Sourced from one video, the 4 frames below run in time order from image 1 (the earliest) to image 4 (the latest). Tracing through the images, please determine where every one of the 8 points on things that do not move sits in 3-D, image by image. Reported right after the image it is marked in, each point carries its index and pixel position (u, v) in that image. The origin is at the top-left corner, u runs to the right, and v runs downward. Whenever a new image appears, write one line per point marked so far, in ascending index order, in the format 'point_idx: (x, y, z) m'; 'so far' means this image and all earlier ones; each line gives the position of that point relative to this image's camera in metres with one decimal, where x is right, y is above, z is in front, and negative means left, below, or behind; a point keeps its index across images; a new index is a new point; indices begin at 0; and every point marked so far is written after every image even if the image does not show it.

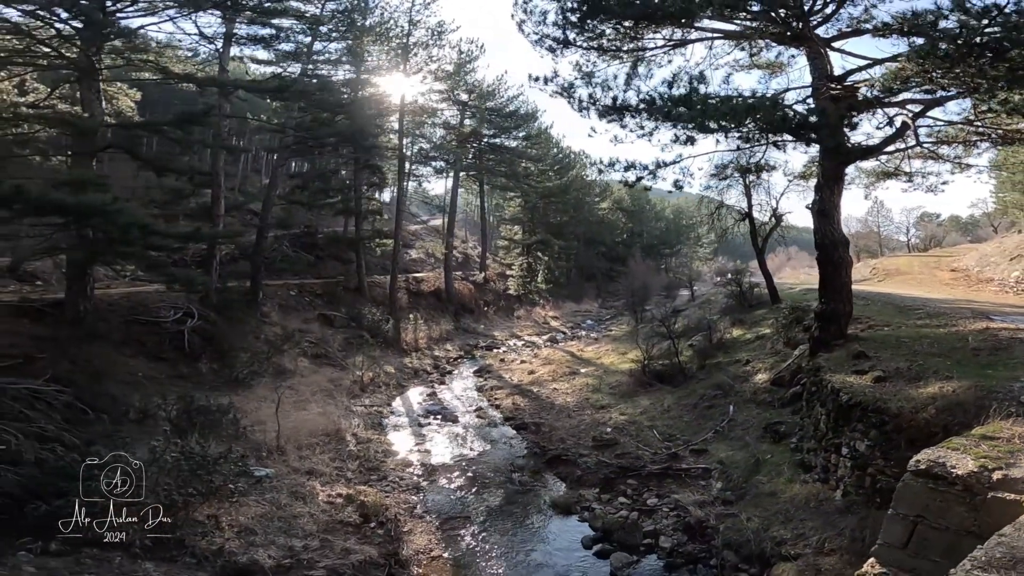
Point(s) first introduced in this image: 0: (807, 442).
0: (+3.1, -1.6, +5.8) m
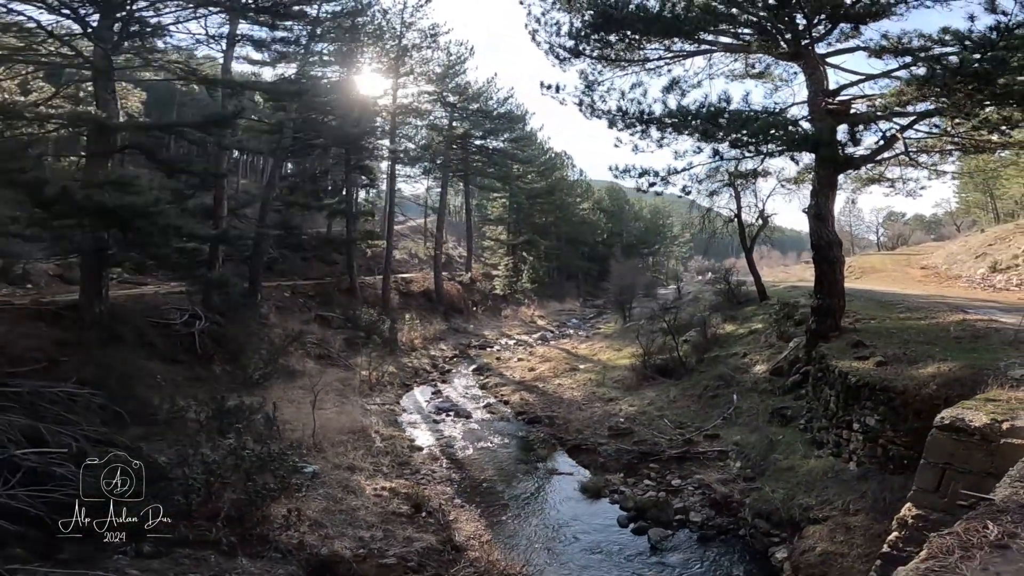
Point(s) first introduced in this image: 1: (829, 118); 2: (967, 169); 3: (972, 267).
0: (+3.5, -1.5, +6.4) m
1: (+4.4, +2.4, +7.8) m
2: (+8.3, +2.2, +10.2) m
3: (+11.7, +0.5, +14.2) m
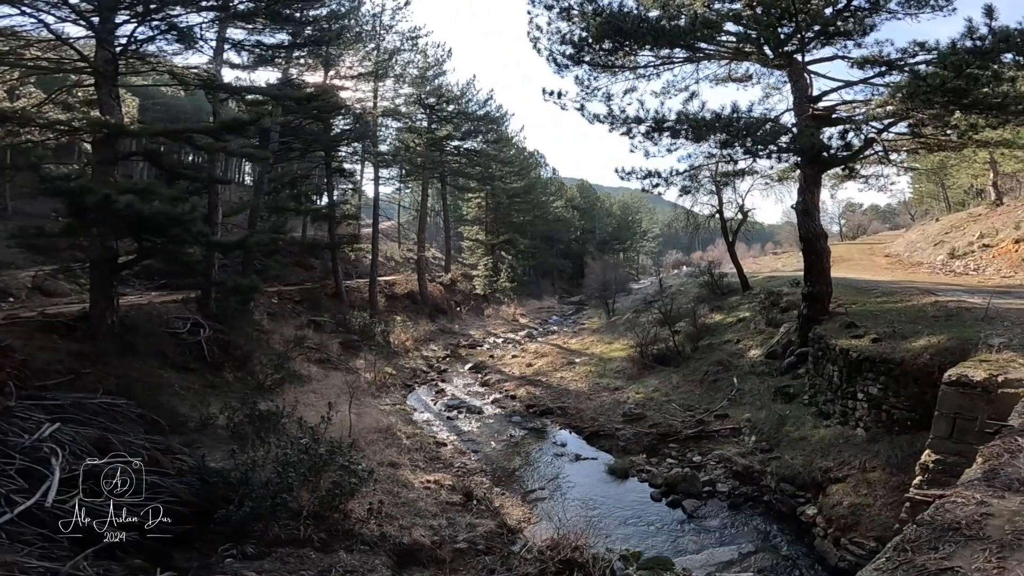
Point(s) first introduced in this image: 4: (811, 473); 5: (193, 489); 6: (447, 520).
0: (+3.9, -1.4, +7.1) m
1: (+4.6, +2.6, +8.6) m
2: (+8.4, +2.5, +11.3) m
3: (+11.5, +0.9, +15.4) m
4: (+3.2, -2.0, +6.0) m
5: (-2.8, -1.8, +4.9) m
6: (-0.7, -2.4, +5.9) m
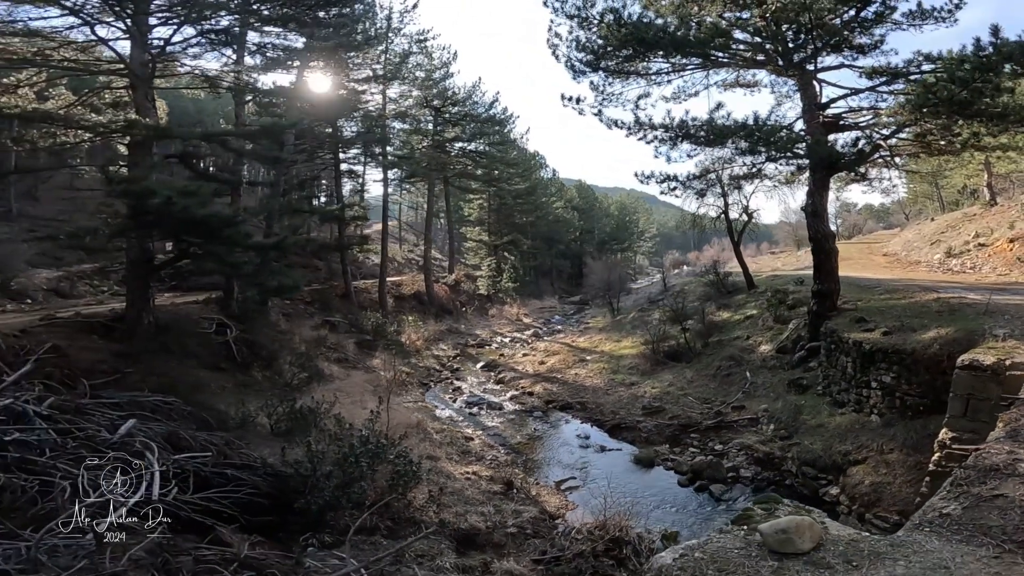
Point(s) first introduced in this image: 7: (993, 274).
0: (+4.4, -1.4, +7.6) m
1: (+5.0, +2.6, +9.1) m
2: (+8.7, +2.5, +11.8) m
3: (+11.8, +1.0, +16.0) m
4: (+3.6, -2.0, +6.4) m
5: (-2.3, -1.8, +5.3) m
6: (-0.2, -2.4, +6.3) m
7: (+10.3, +0.3, +12.0) m
